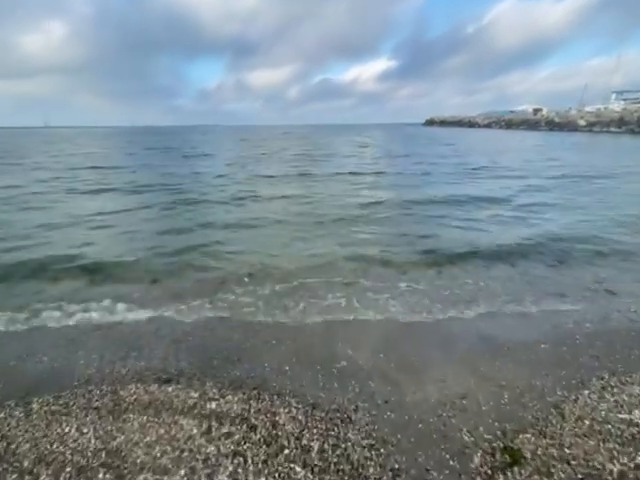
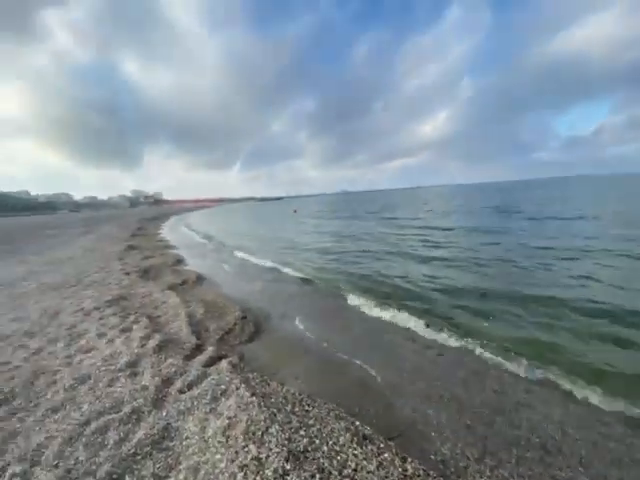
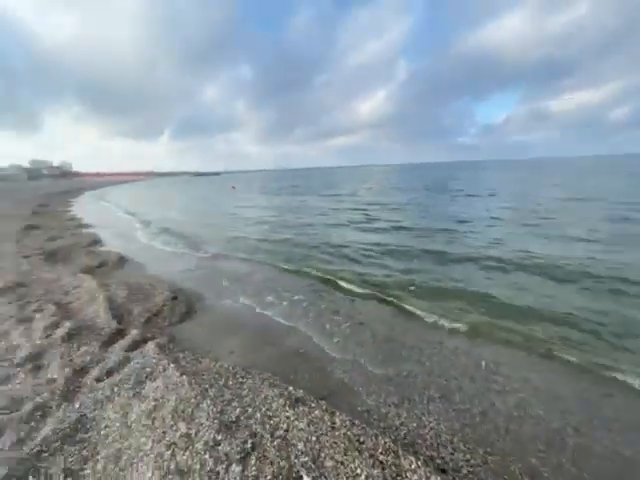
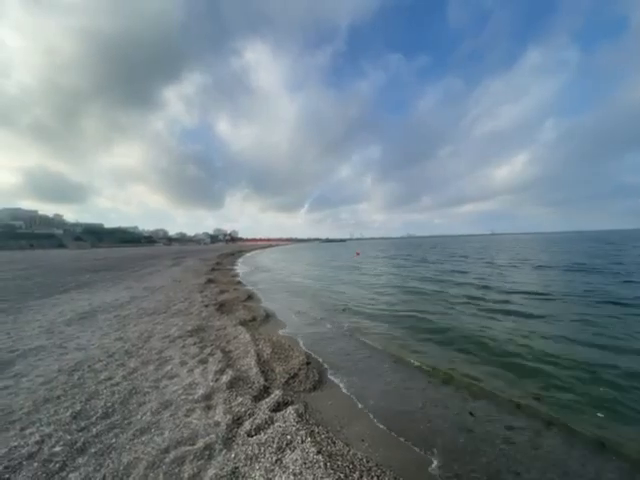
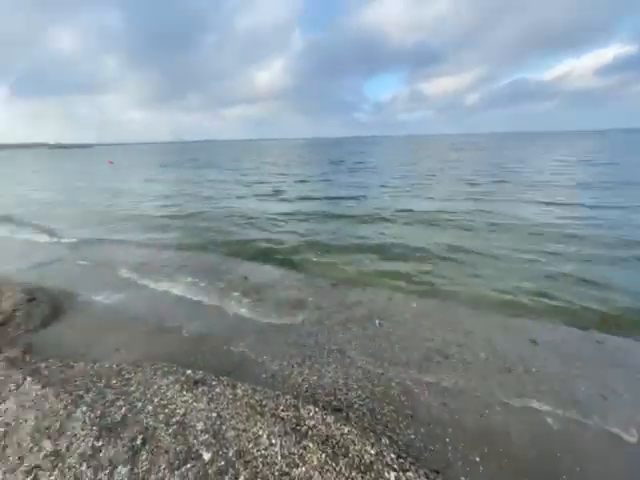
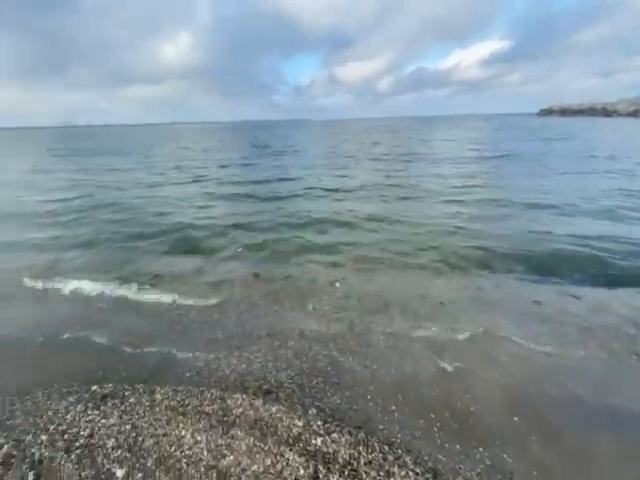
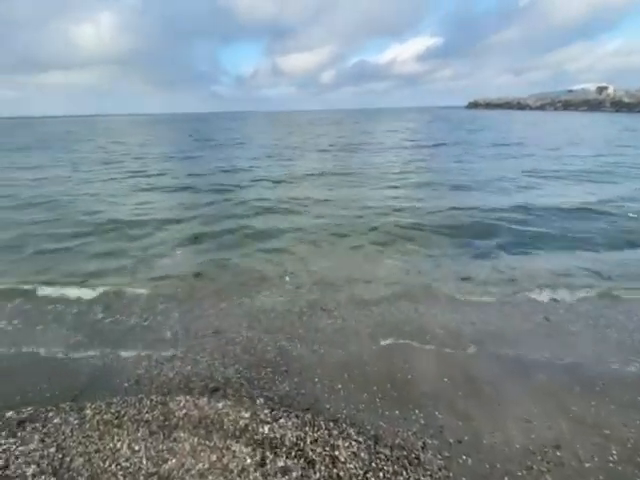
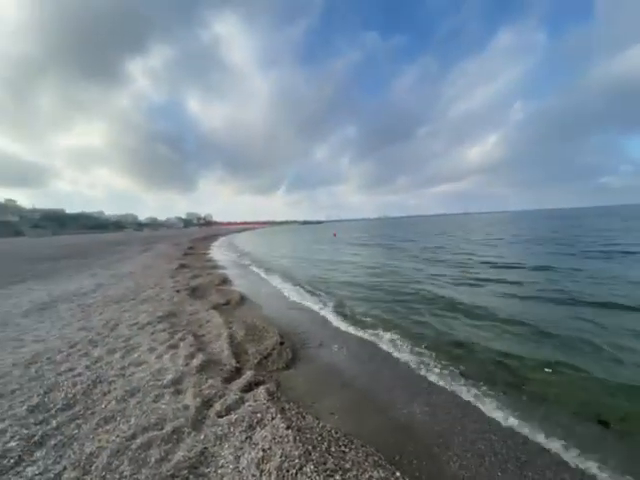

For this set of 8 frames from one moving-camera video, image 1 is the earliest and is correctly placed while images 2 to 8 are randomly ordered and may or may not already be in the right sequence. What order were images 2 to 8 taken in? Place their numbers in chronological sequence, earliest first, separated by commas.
7, 6, 5, 3, 2, 8, 4
